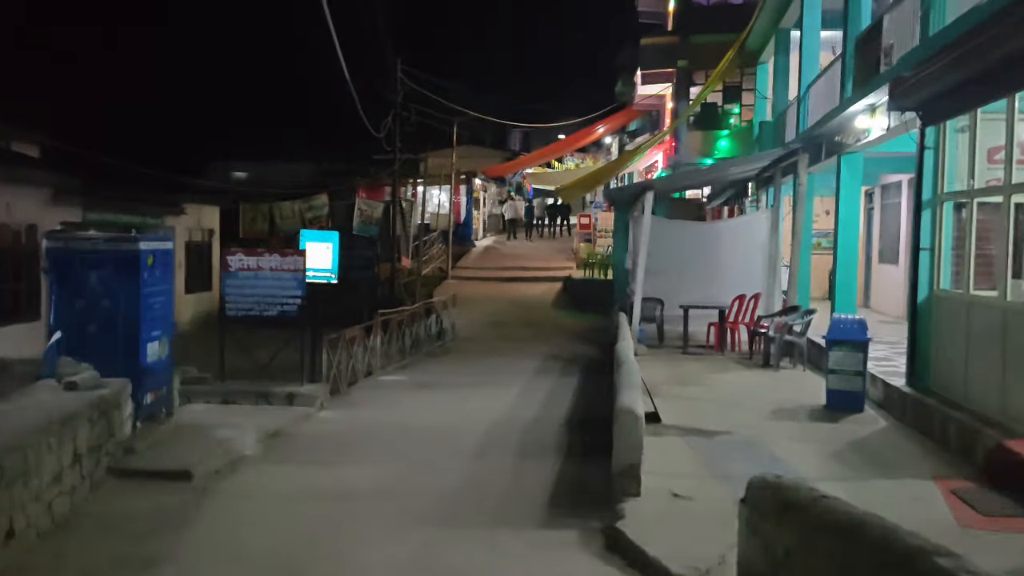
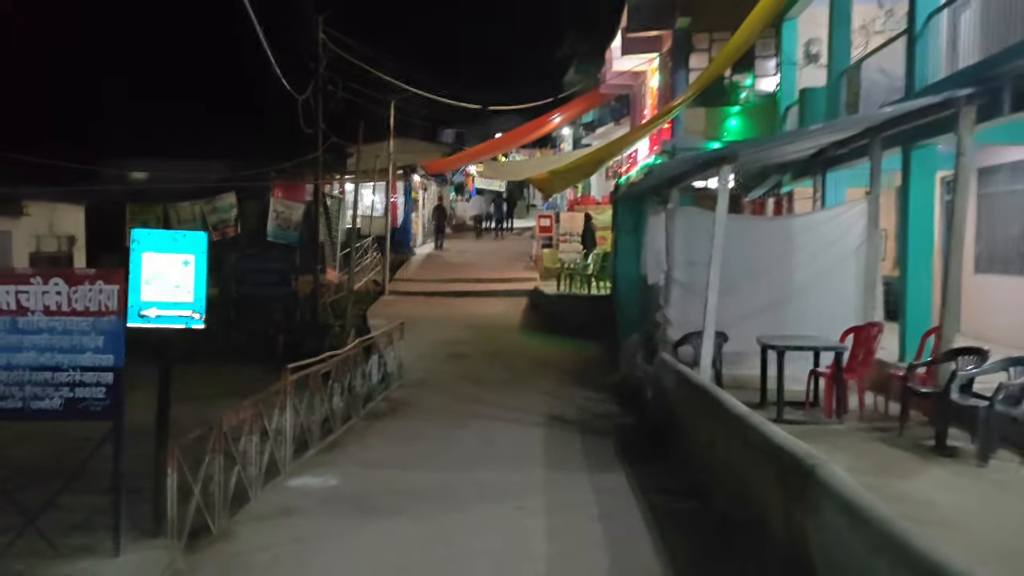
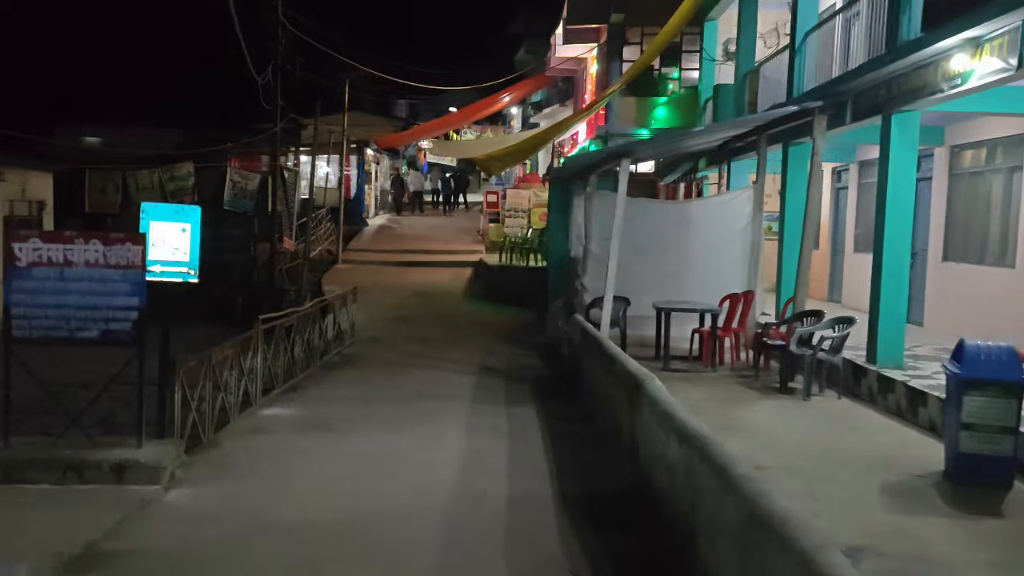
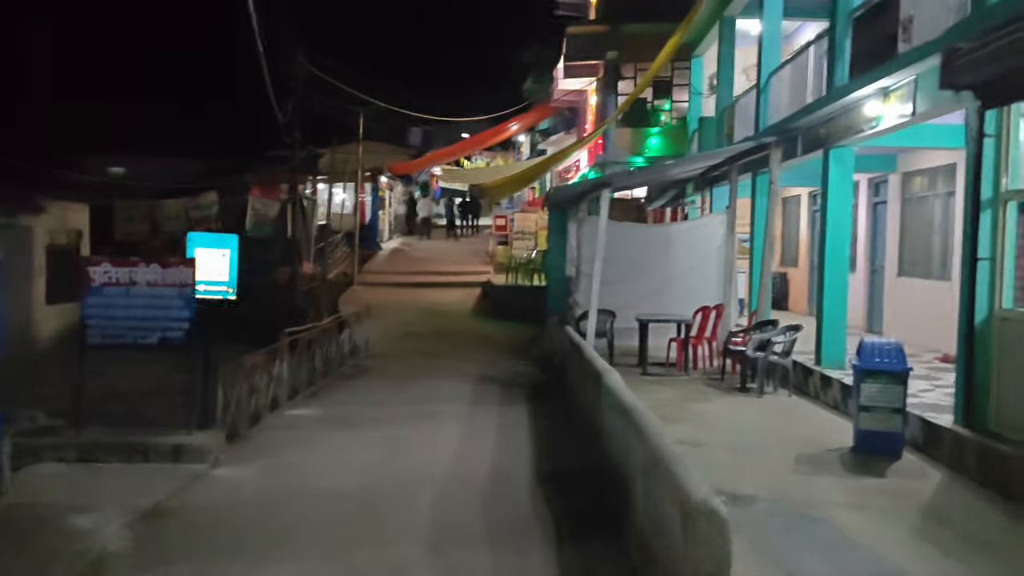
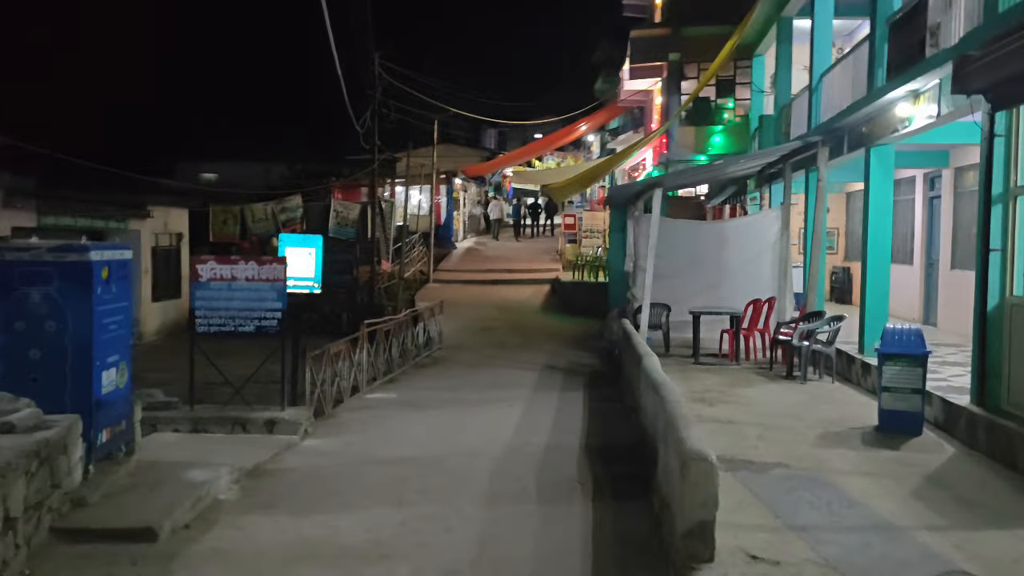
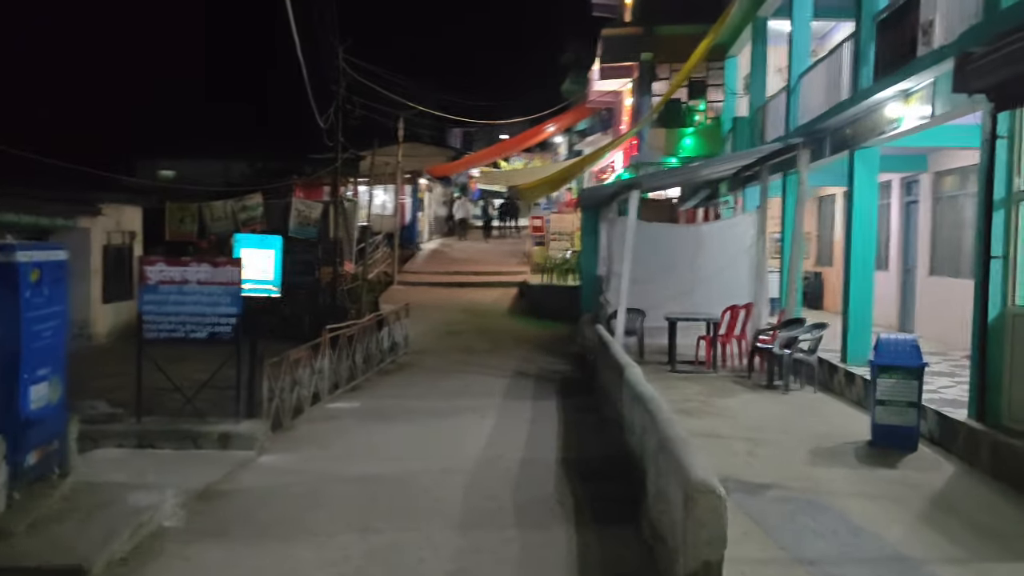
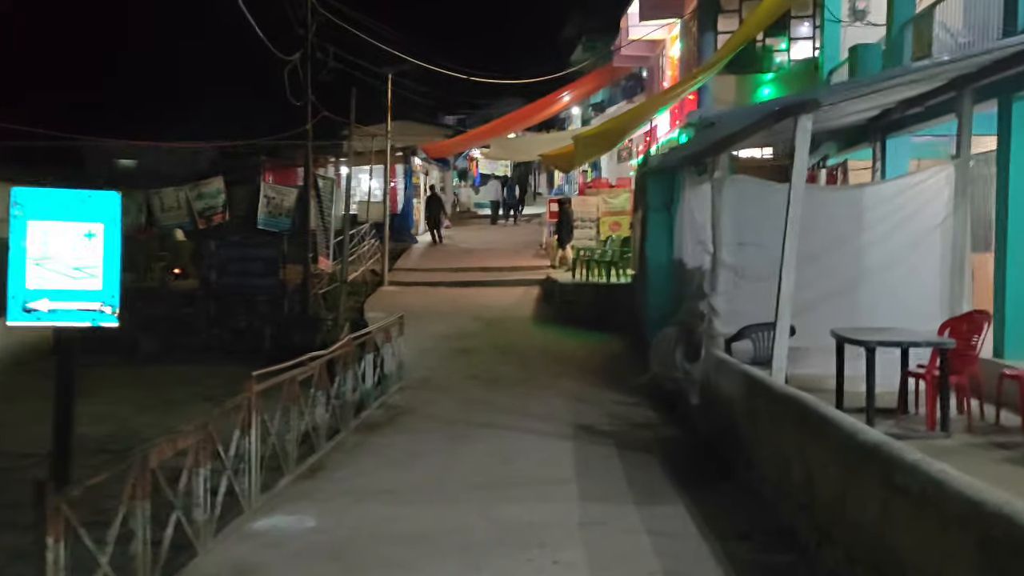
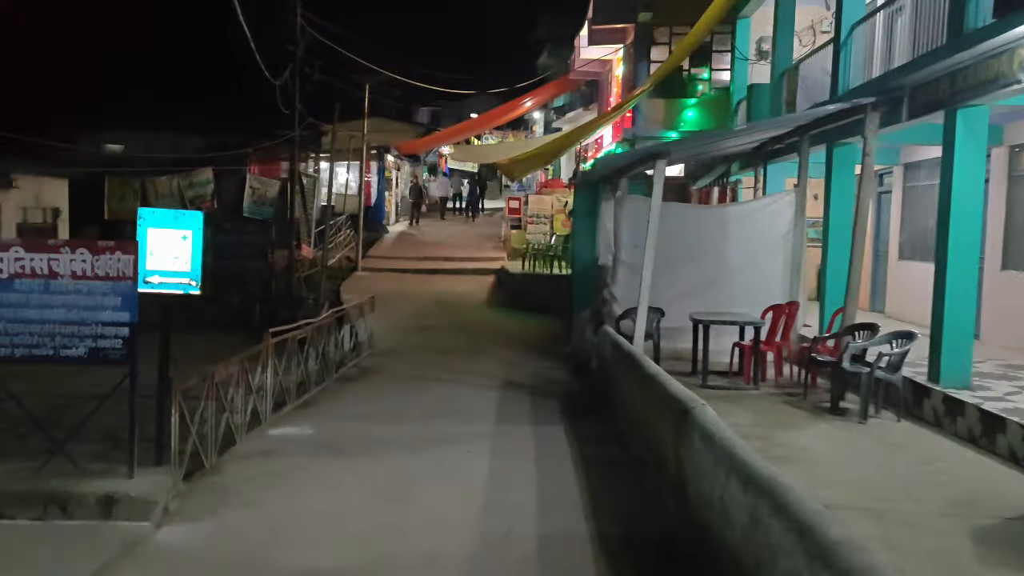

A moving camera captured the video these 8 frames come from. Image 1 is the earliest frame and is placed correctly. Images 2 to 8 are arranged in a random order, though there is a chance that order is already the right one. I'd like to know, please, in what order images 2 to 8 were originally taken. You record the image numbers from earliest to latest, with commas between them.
5, 6, 4, 3, 8, 2, 7
